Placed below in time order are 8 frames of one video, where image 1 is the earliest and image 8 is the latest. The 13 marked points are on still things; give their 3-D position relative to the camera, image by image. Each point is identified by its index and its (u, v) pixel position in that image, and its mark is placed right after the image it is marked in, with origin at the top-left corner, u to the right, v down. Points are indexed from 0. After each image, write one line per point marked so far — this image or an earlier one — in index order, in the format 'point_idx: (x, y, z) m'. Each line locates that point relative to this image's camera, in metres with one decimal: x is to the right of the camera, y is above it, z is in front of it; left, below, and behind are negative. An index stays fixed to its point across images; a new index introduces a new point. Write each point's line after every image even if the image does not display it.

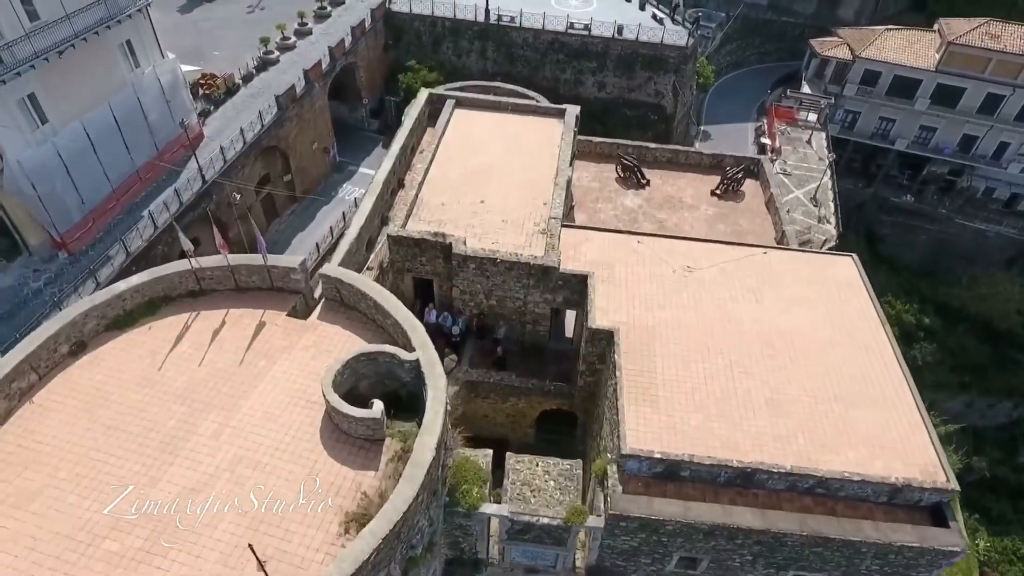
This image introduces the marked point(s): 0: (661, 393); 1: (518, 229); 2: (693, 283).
0: (+3.6, -2.5, +14.9) m
1: (+0.2, +1.8, +19.1) m
2: (+5.1, +0.1, +17.6) m
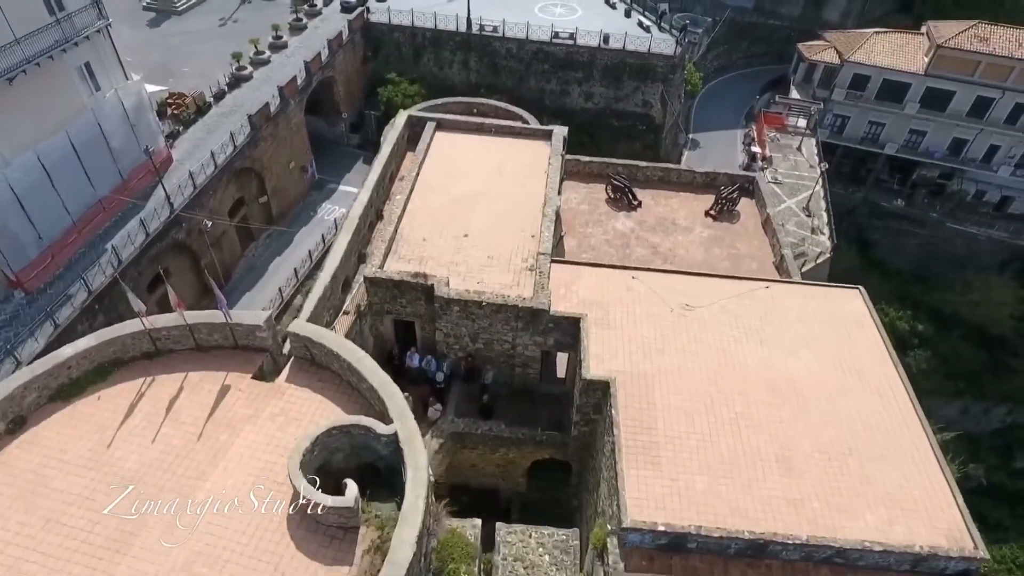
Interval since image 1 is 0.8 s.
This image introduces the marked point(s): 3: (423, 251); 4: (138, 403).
0: (+3.3, -3.6, +13.7) m
1: (-0.2, +0.6, +17.9) m
2: (+4.8, -0.9, +16.5) m
3: (-2.6, +1.1, +18.4) m
4: (-7.8, -2.4, +12.9) m
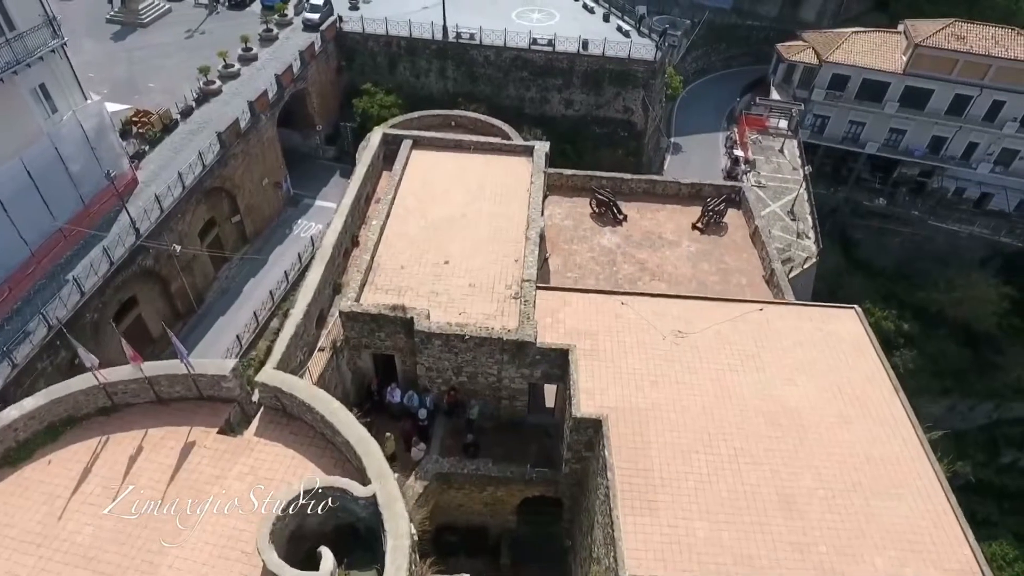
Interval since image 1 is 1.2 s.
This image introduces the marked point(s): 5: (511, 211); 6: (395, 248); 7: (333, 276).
0: (+3.1, -4.3, +13.0) m
1: (-0.7, -0.2, +17.1) m
2: (+4.4, -1.6, +15.8) m
3: (-3.1, +0.2, +17.5) m
4: (-8.0, -3.4, +11.9) m
5: (0.0, +2.5, +19.9) m
6: (-3.5, +1.2, +18.5) m
7: (-5.2, +0.3, +18.2) m
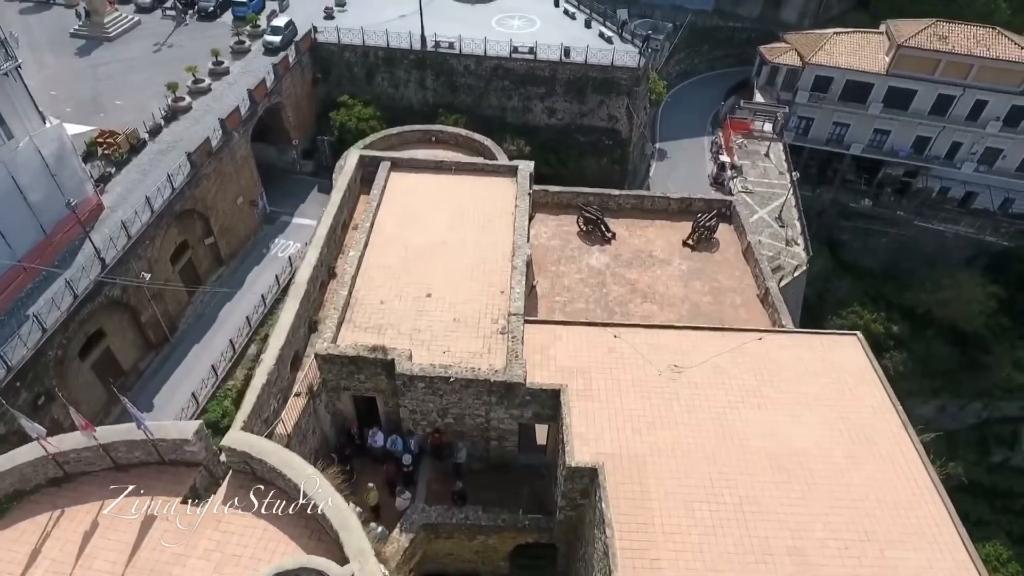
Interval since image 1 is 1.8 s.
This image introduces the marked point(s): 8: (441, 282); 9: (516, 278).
0: (+2.9, -5.2, +12.1) m
1: (-1.0, -1.1, +16.1) m
2: (+4.1, -2.4, +14.9) m
3: (-3.5, -0.8, +16.5) m
4: (-8.2, -4.5, +10.8) m
5: (-0.5, +1.6, +18.9) m
6: (-3.9, +0.2, +17.5) m
7: (-5.6, -0.7, +17.2) m
8: (-2.0, +0.2, +17.5) m
9: (+0.1, +0.3, +17.3) m
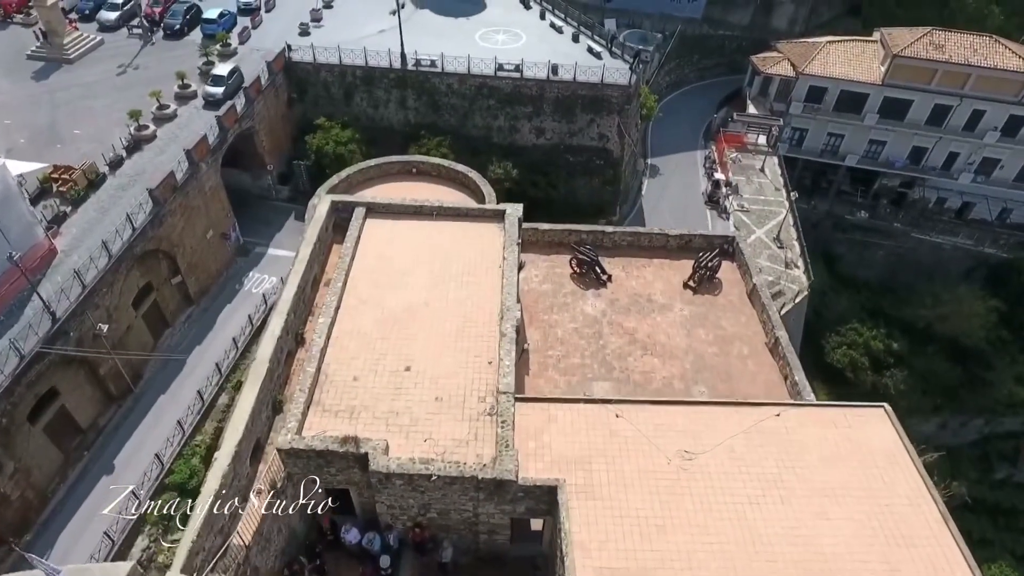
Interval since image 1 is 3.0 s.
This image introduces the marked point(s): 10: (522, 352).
0: (+2.8, -6.9, +10.4) m
1: (-1.3, -2.9, +14.3) m
2: (+3.9, -4.1, +13.2) m
3: (-3.7, -2.6, +14.7) m
4: (-8.3, -6.4, +8.9) m
5: (-0.8, -0.2, +17.2) m
6: (-4.2, -1.6, +15.6) m
7: (-5.9, -2.5, +15.3) m
8: (-2.3, -1.6, +15.7) m
9: (-0.2, -1.5, +15.5) m
10: (+0.3, -2.0, +19.3) m
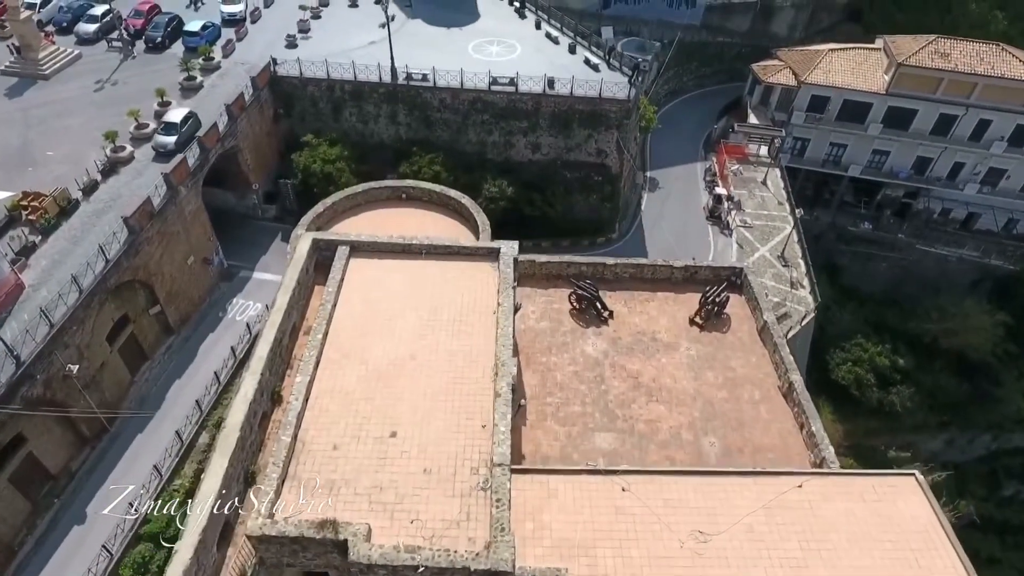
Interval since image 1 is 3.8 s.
0: (+2.8, -8.2, +9.1) m
1: (-1.3, -4.2, +13.0) m
2: (+3.8, -5.4, +11.9) m
3: (-3.8, -3.9, +13.3) m
4: (-8.3, -7.7, +7.5) m
5: (-1.0, -1.5, +15.8) m
6: (-4.3, -2.9, +14.3) m
7: (-6.0, -3.9, +13.9) m
8: (-2.4, -2.9, +14.3) m
9: (-0.3, -2.8, +14.2) m
10: (+0.2, -3.3, +18.0) m
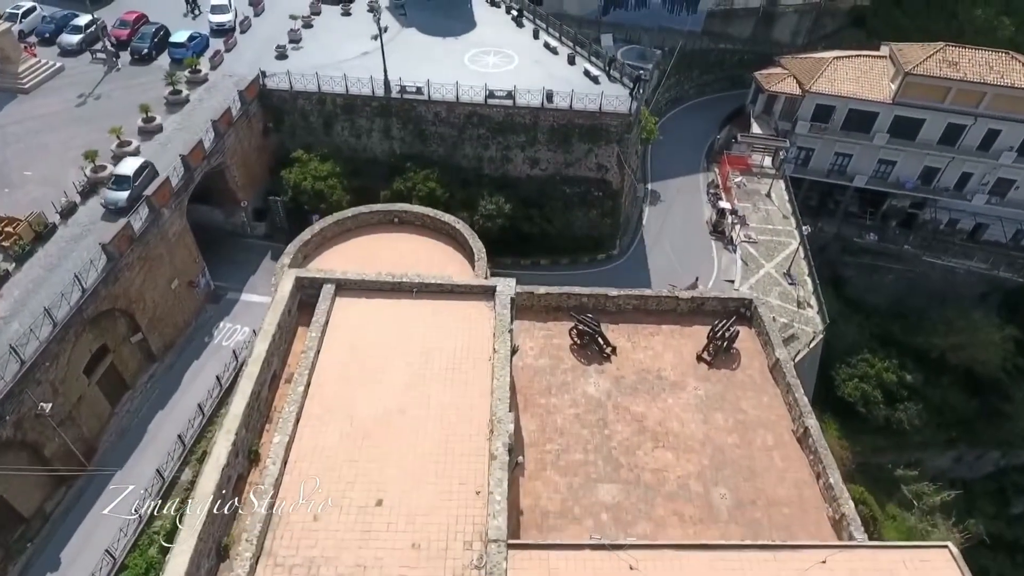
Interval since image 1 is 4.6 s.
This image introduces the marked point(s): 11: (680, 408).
0: (+2.7, -9.3, +7.9) m
1: (-1.4, -5.3, +11.8) m
2: (+3.8, -6.5, +10.8) m
3: (-3.9, -5.0, +12.2) m
4: (-8.4, -8.9, +6.4) m
5: (-1.0, -2.6, +14.7) m
6: (-4.3, -4.1, +13.1) m
7: (-6.1, -5.0, +12.7) m
8: (-2.5, -4.0, +13.2) m
9: (-0.3, -3.9, +13.0) m
10: (+0.1, -4.4, +16.9) m
11: (+5.1, -3.6, +18.7) m
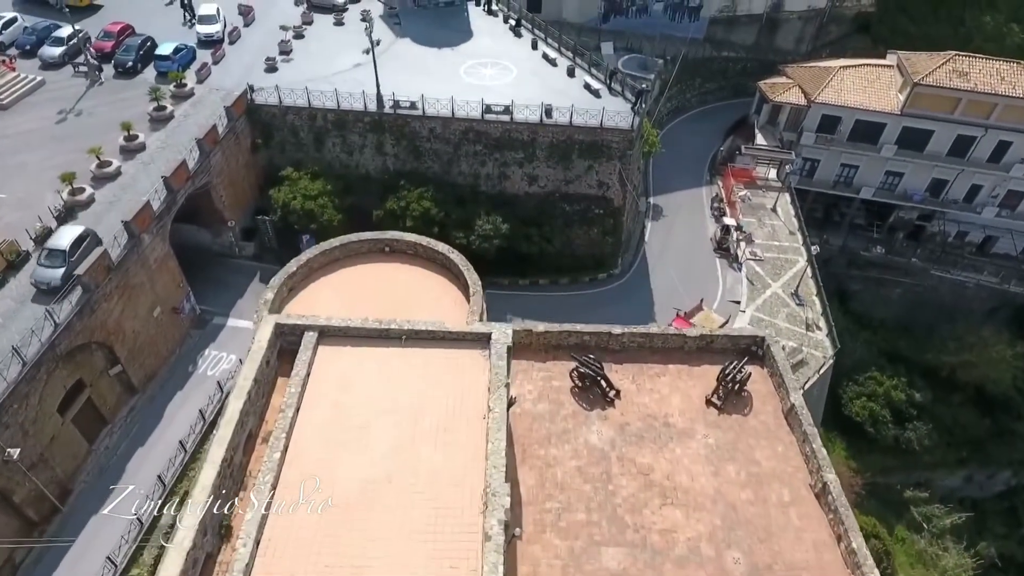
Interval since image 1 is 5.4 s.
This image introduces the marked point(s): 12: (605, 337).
0: (+2.7, -10.5, +6.7) m
1: (-1.5, -6.5, +10.6) m
2: (+3.7, -7.7, +9.5) m
3: (-3.9, -6.2, +10.9) m
4: (-8.4, -10.1, +5.1) m
5: (-1.1, -3.8, +13.4) m
6: (-4.4, -5.3, +11.8) m
7: (-6.1, -6.2, +11.5) m
8: (-2.5, -5.3, +11.9) m
9: (-0.4, -5.1, +11.7) m
10: (+0.1, -5.6, +15.6) m
11: (+5.0, -4.8, +17.5) m
12: (+3.0, -1.6, +19.7) m
